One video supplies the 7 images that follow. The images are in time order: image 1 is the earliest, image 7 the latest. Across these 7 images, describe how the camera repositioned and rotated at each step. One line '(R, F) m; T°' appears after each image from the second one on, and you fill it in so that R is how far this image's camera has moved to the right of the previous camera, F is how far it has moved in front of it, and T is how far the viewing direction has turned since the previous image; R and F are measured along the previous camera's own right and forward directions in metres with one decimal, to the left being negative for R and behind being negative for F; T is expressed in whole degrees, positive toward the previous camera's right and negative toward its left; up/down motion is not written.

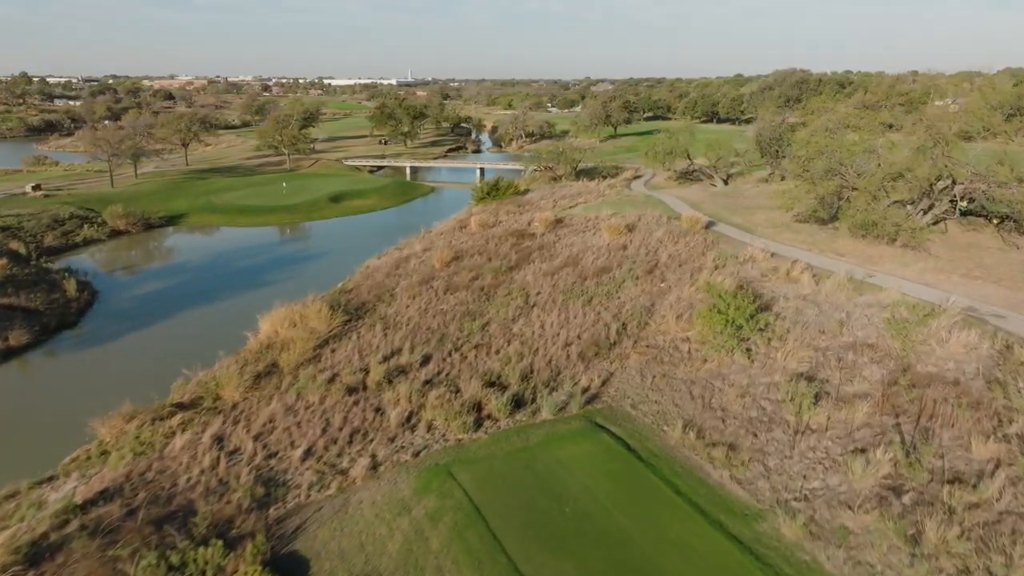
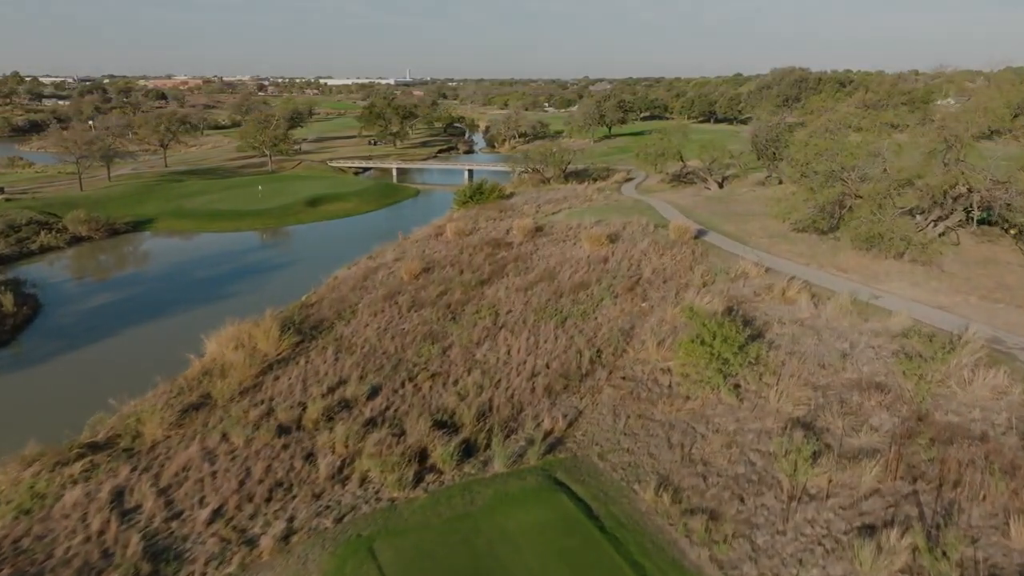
(+0.9, +2.1) m; 0°
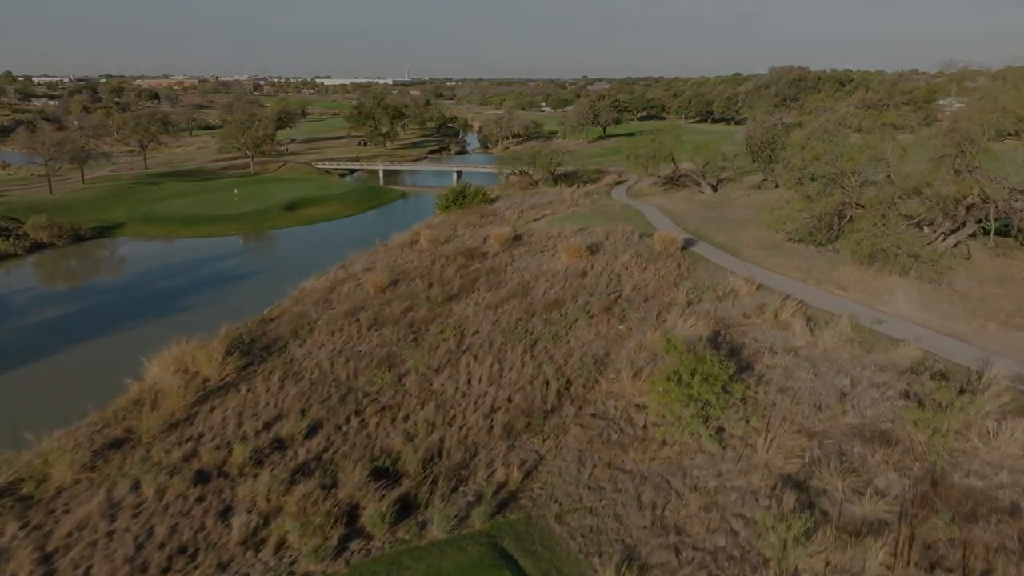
(+0.9, +1.8) m; 0°
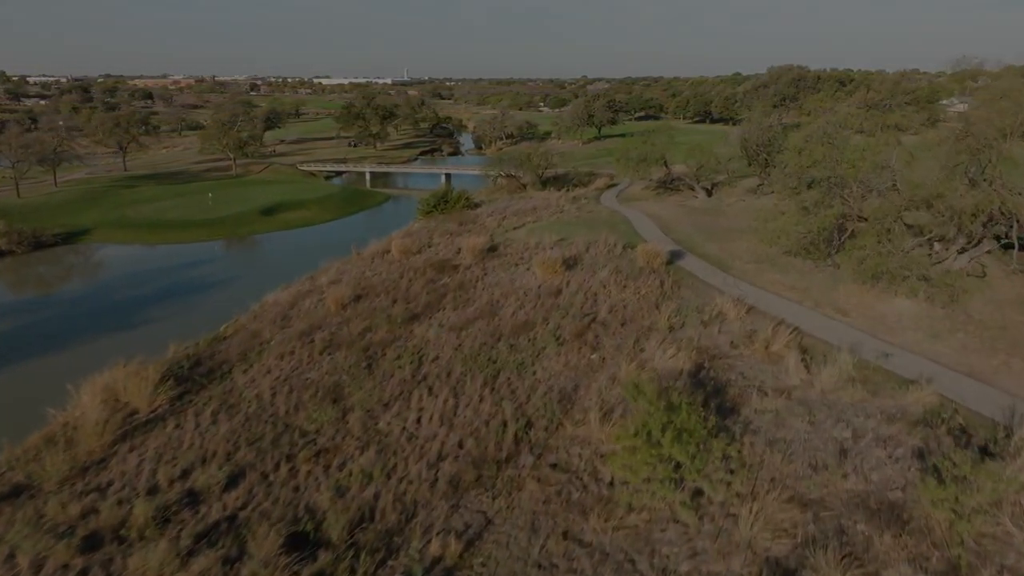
(+0.9, +1.9) m; 0°
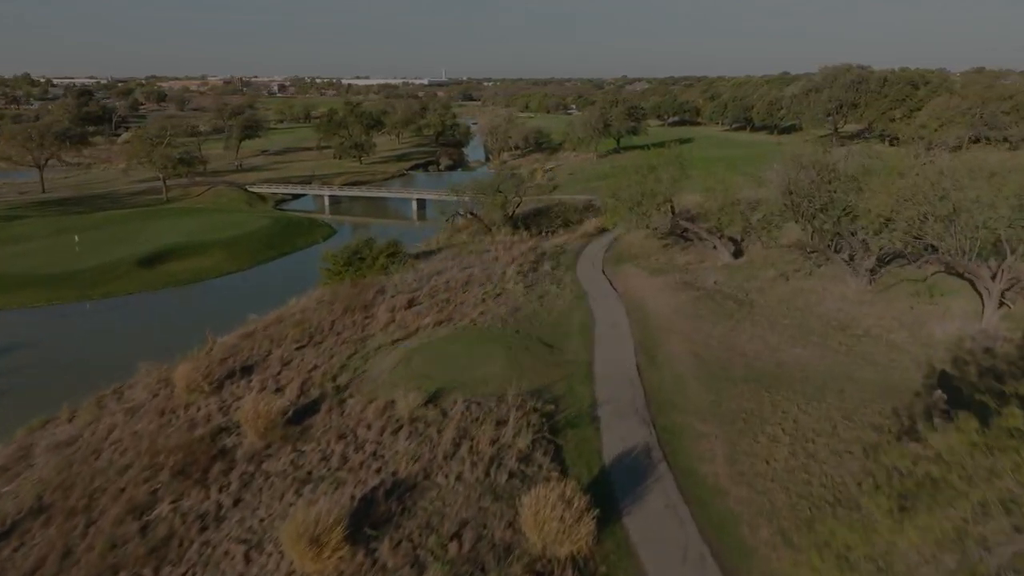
(+3.8, +11.4) m; -3°
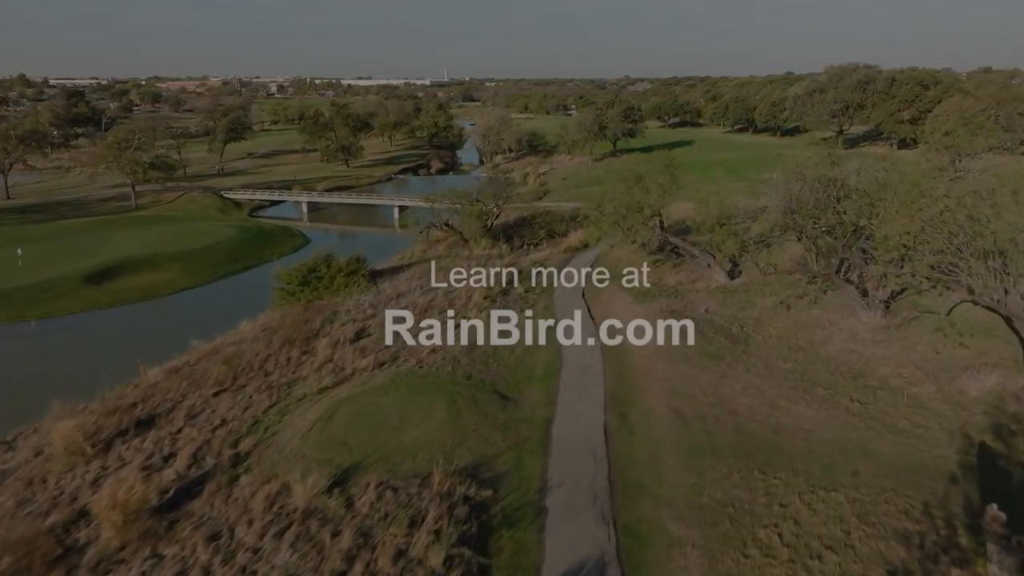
(+1.1, +2.6) m; 0°
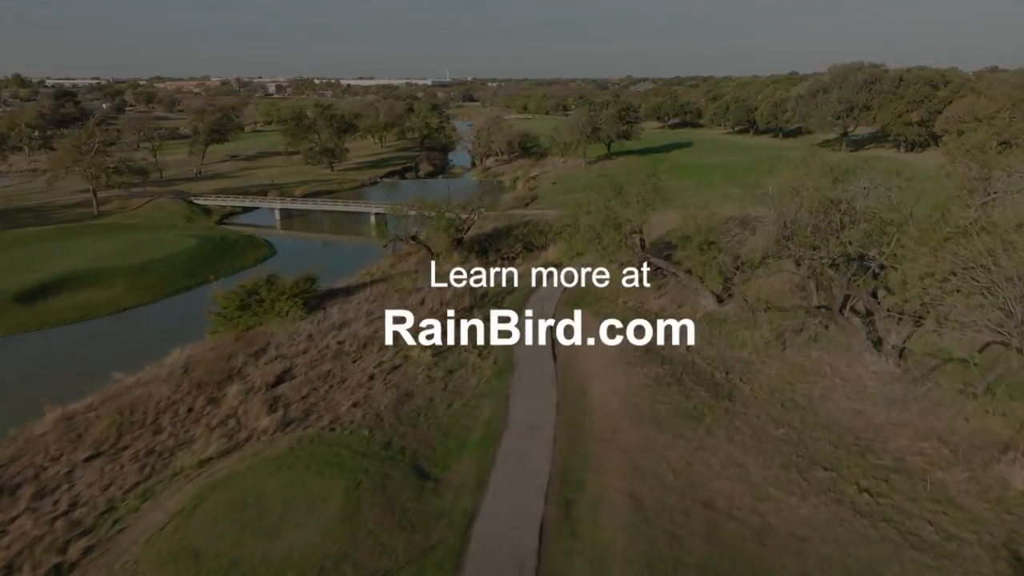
(+1.2, +2.7) m; 0°
